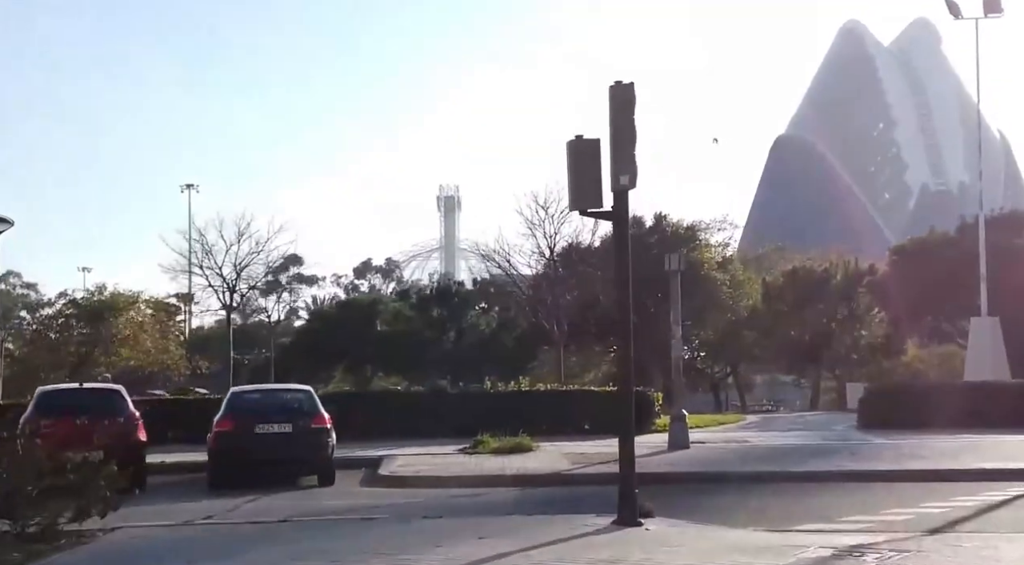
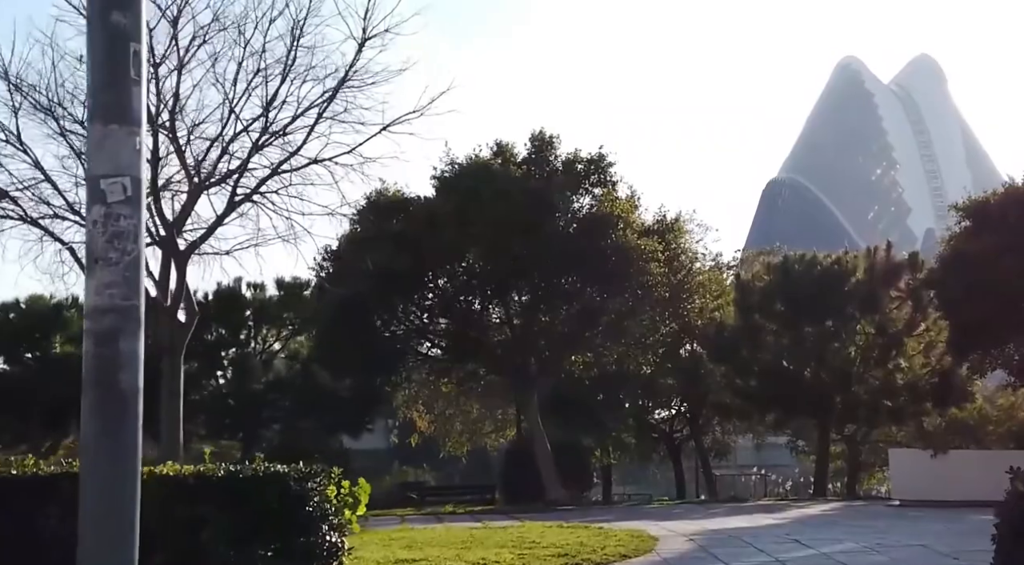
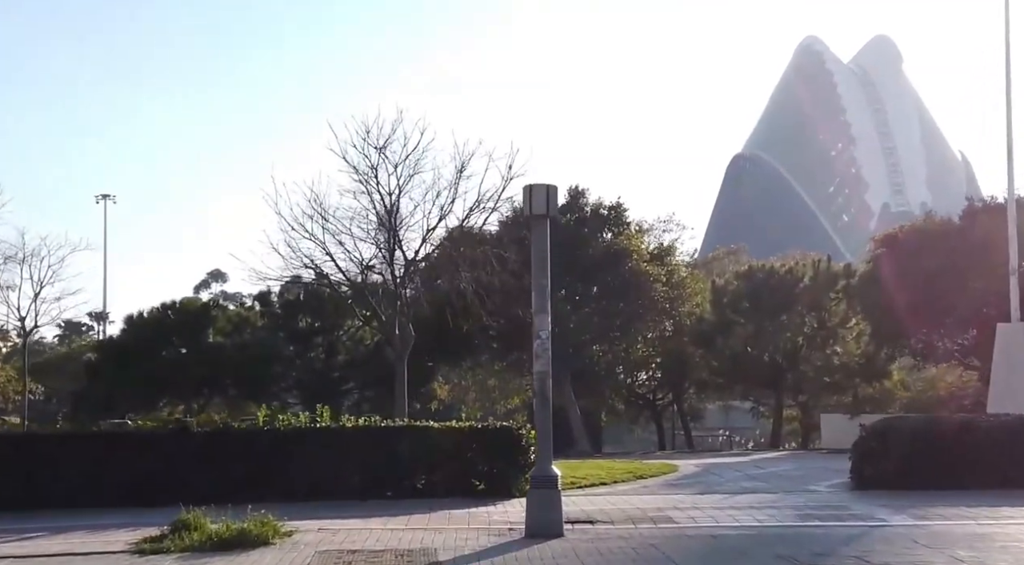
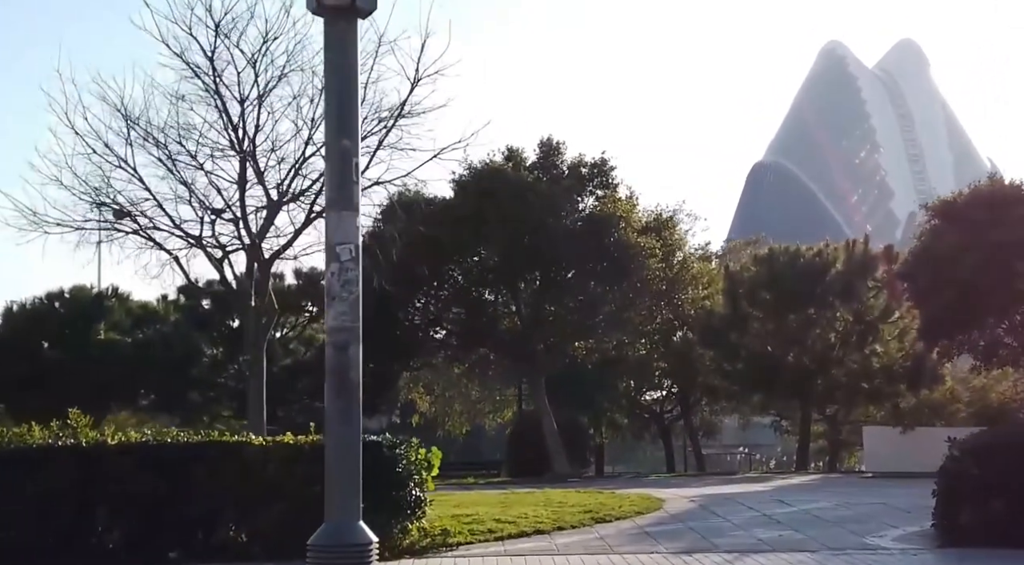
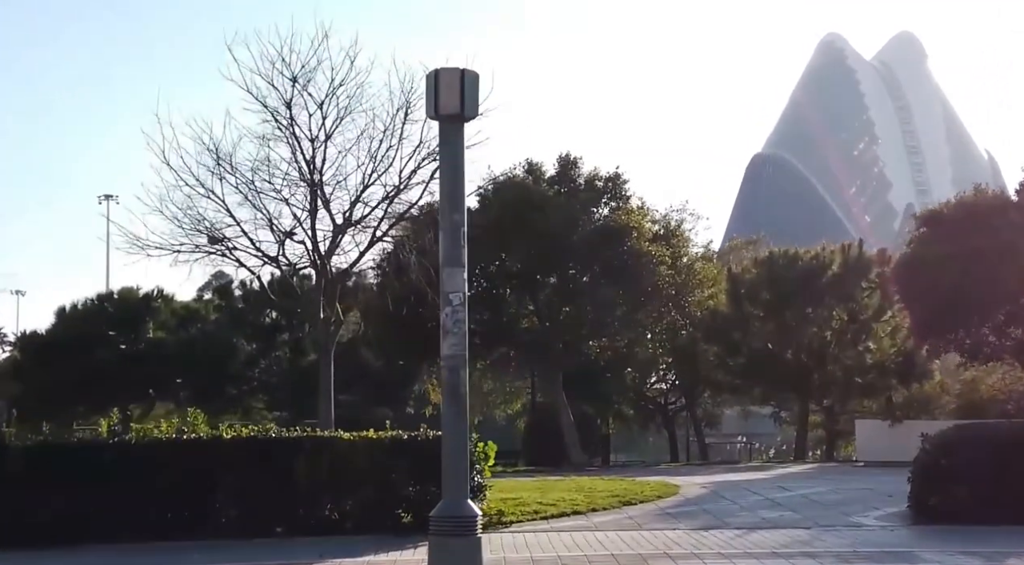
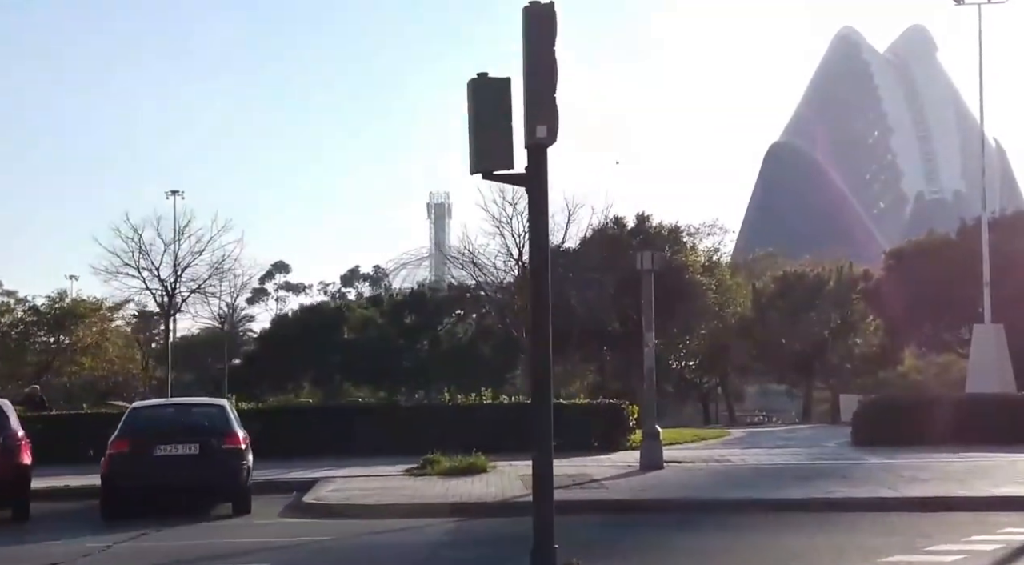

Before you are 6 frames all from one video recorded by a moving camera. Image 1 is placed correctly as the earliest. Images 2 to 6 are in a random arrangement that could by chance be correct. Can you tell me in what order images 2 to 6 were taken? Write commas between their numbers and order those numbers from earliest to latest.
6, 3, 5, 4, 2
